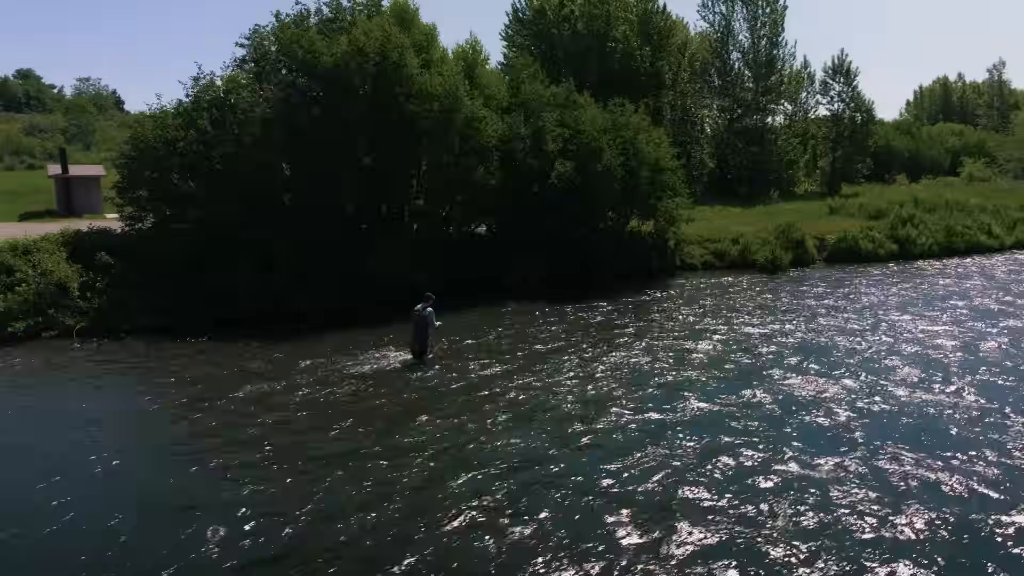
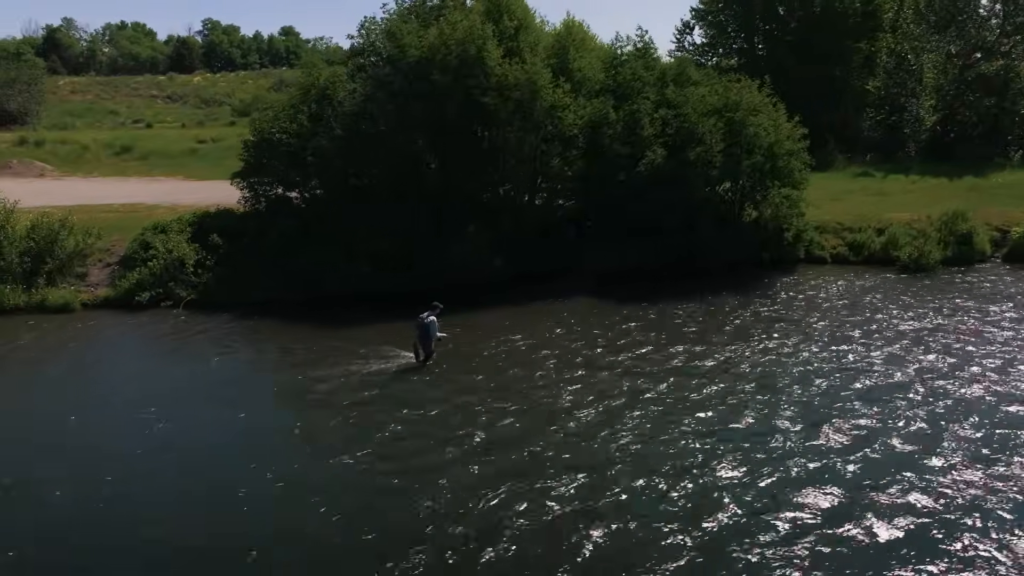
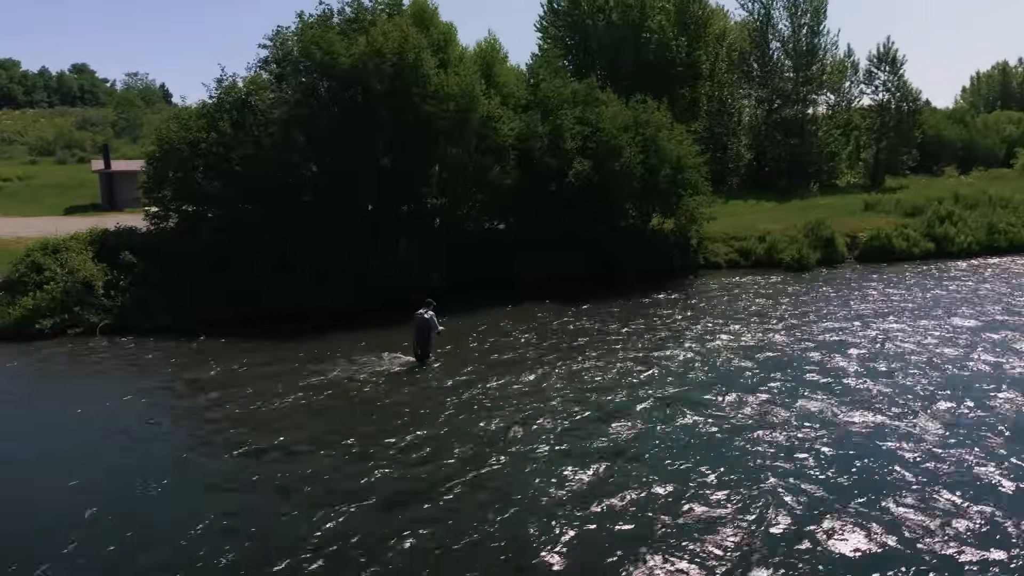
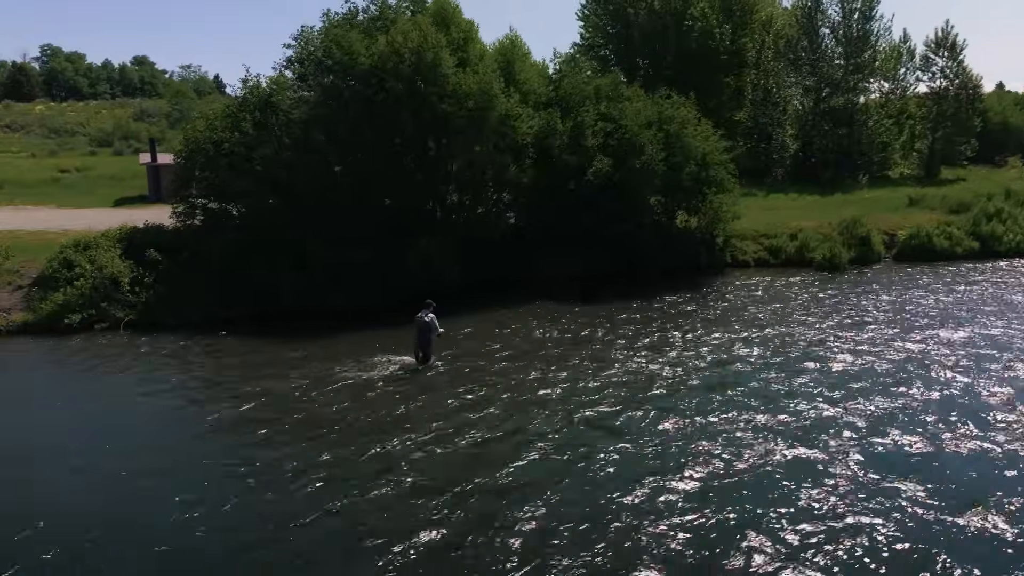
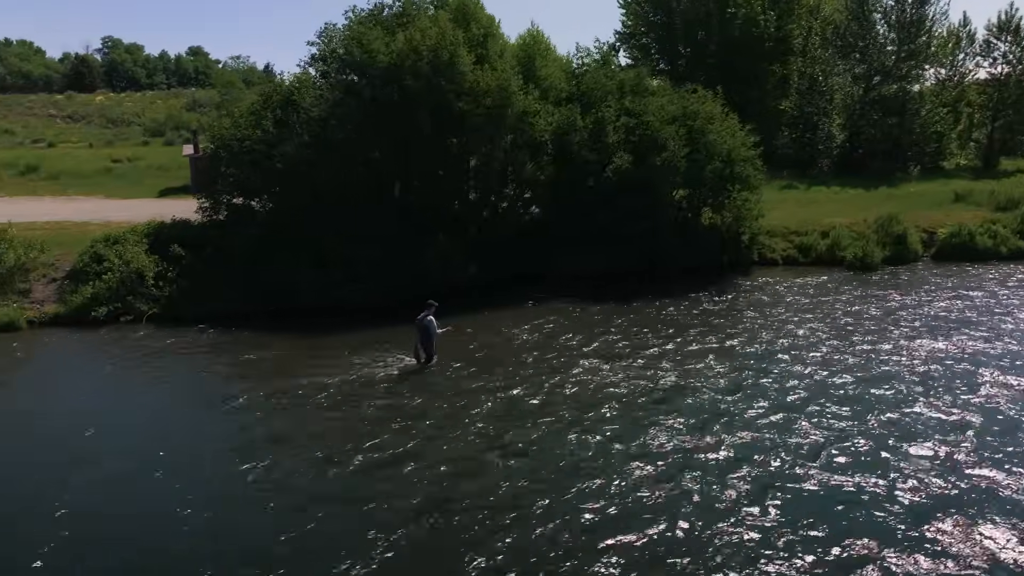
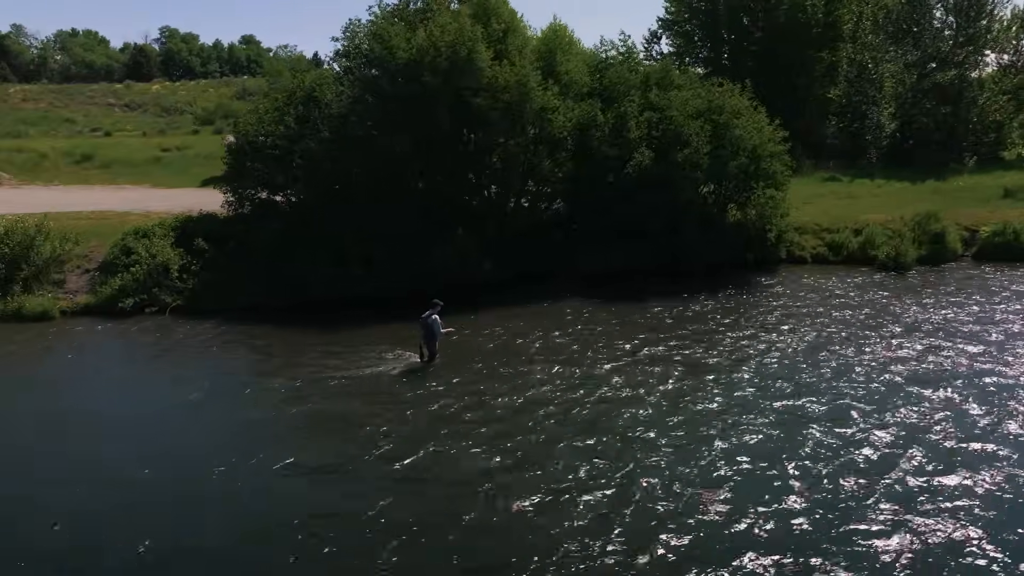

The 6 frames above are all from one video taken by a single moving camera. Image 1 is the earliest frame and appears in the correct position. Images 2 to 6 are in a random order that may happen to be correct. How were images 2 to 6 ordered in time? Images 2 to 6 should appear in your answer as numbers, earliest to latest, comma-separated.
3, 4, 5, 6, 2
